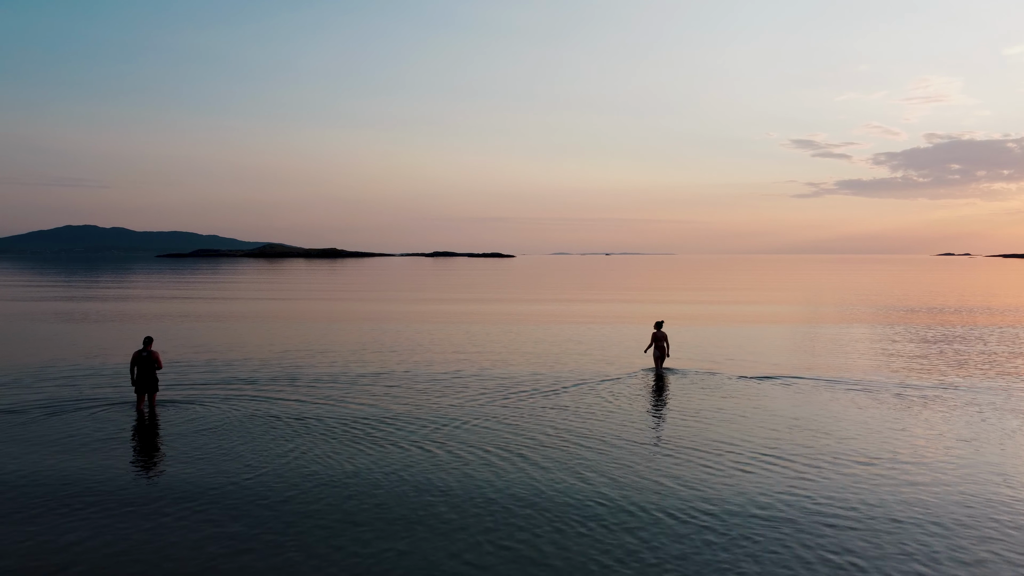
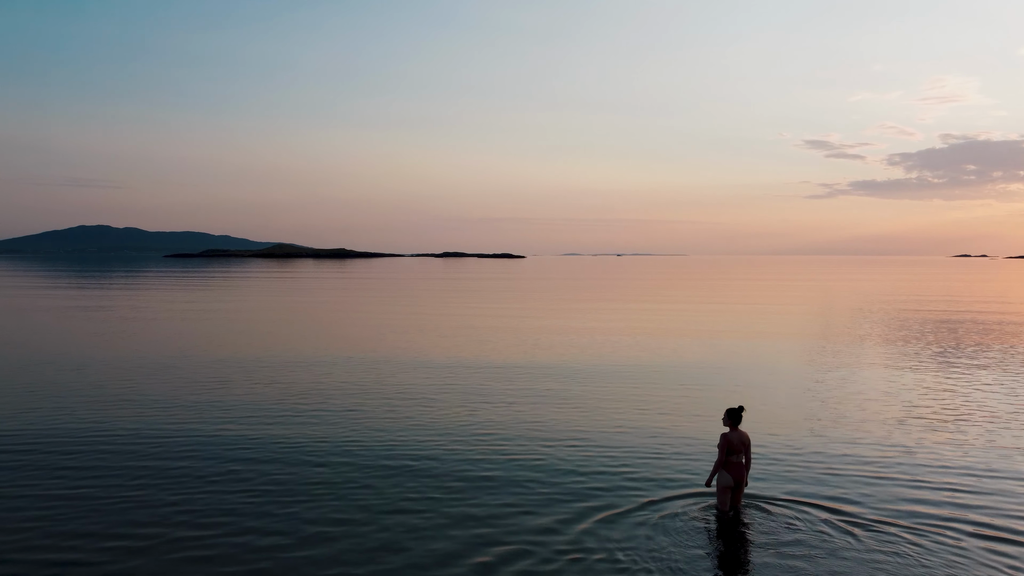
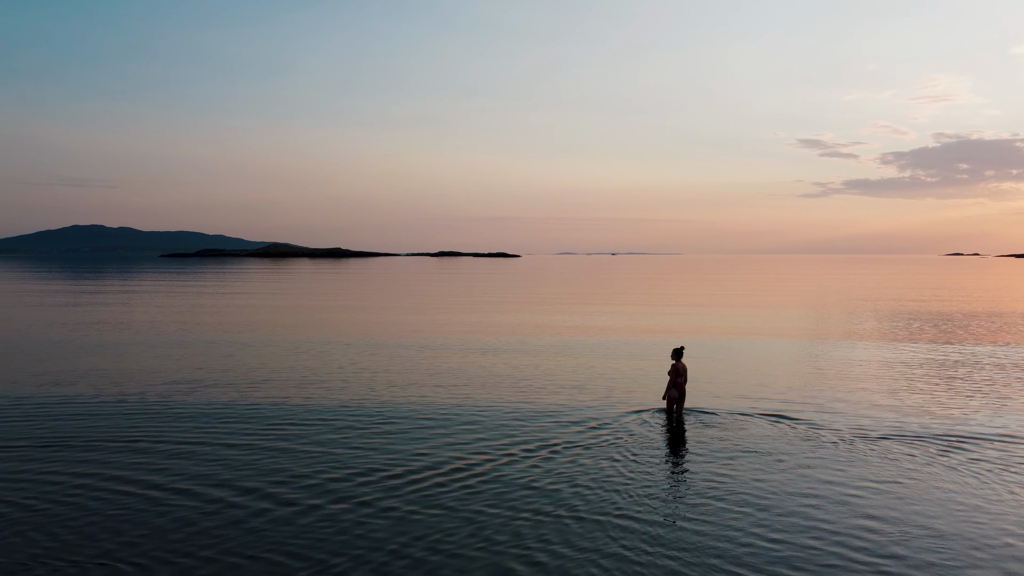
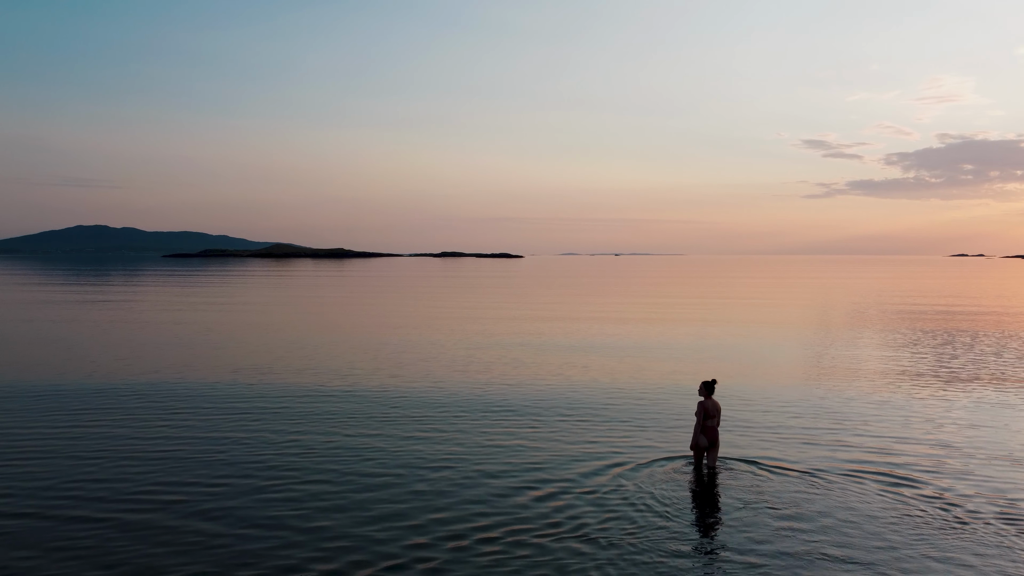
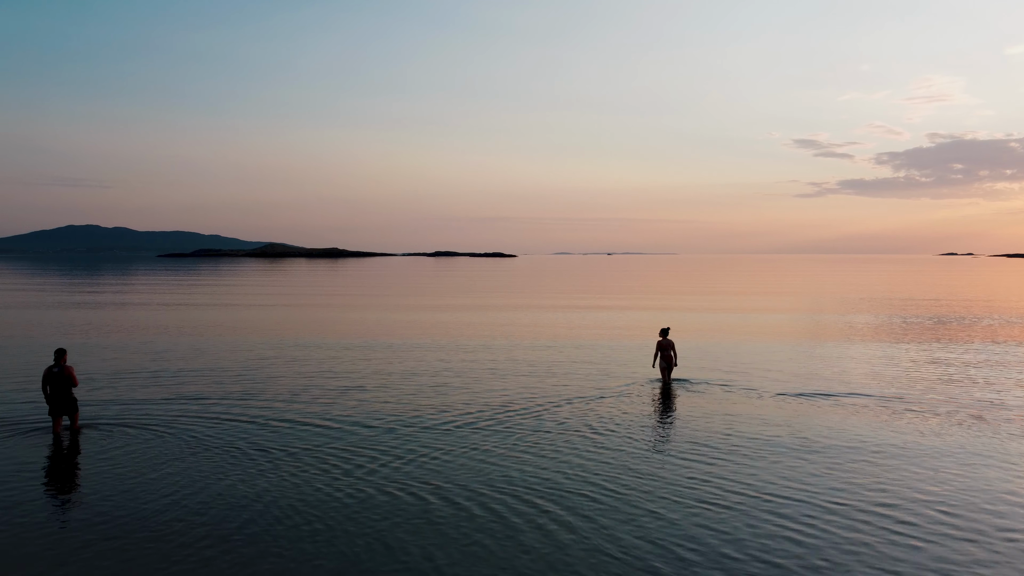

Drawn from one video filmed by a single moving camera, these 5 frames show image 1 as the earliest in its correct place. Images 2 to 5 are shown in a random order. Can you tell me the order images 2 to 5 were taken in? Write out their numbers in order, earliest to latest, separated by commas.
5, 3, 4, 2
